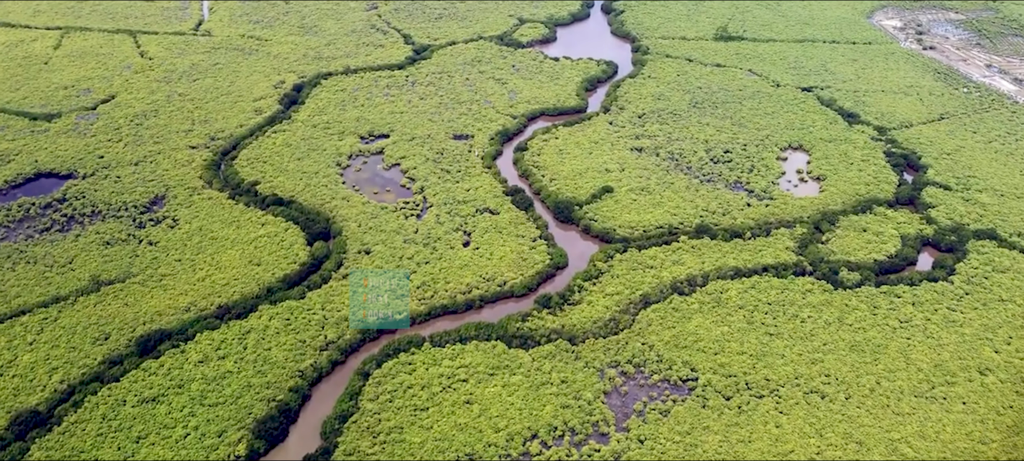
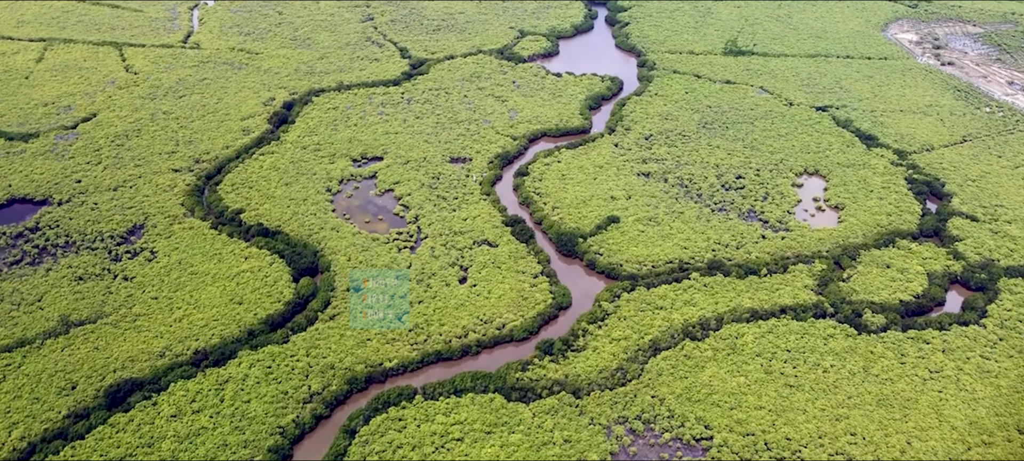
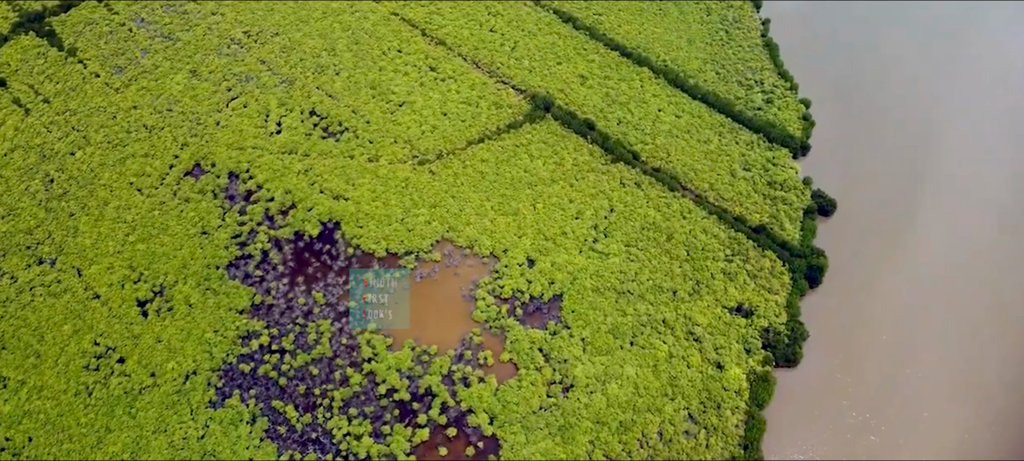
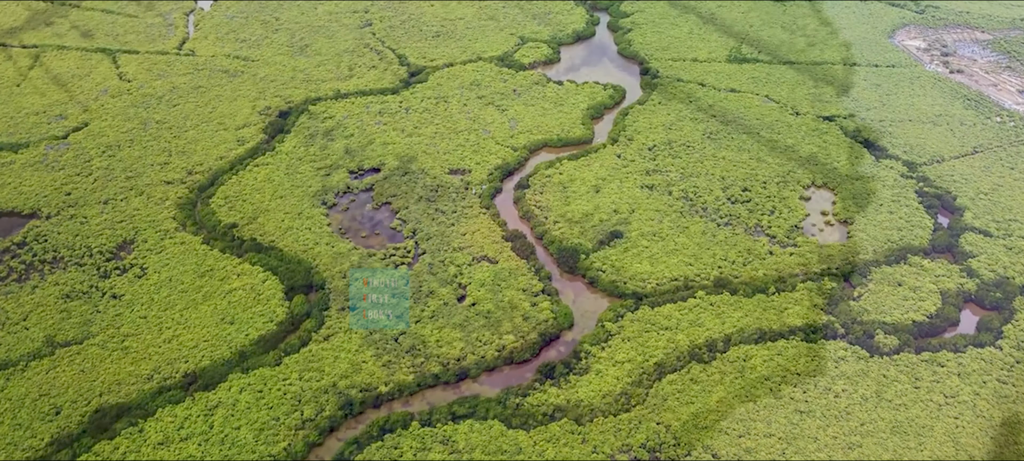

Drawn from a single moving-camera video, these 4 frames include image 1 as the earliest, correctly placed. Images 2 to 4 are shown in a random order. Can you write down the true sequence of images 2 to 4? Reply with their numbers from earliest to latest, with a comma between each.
2, 4, 3
